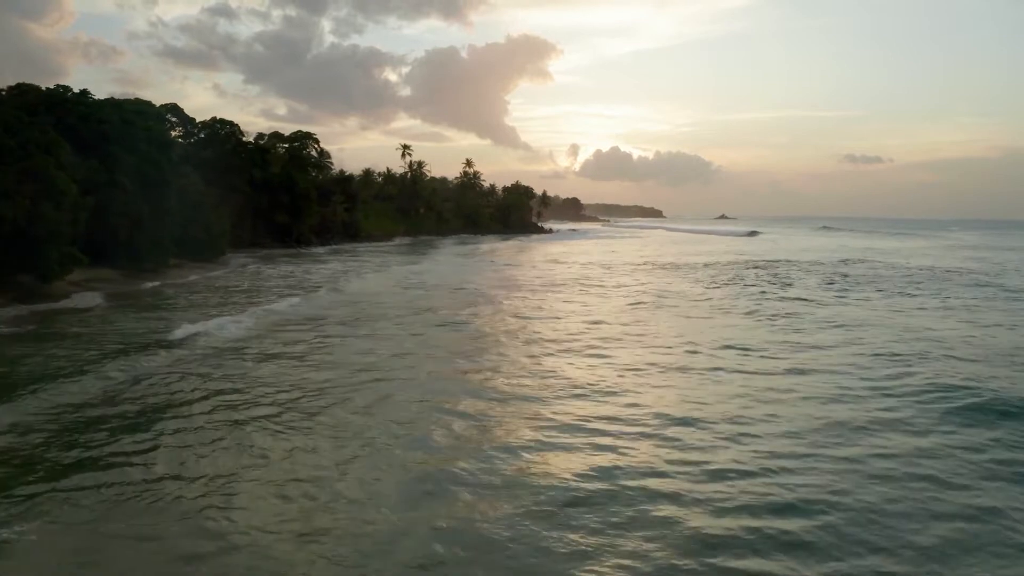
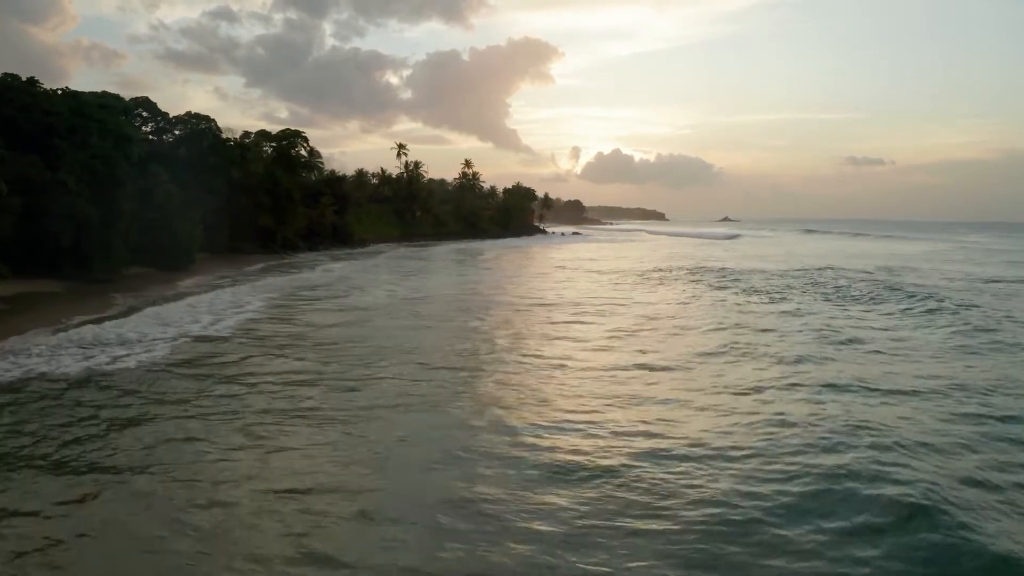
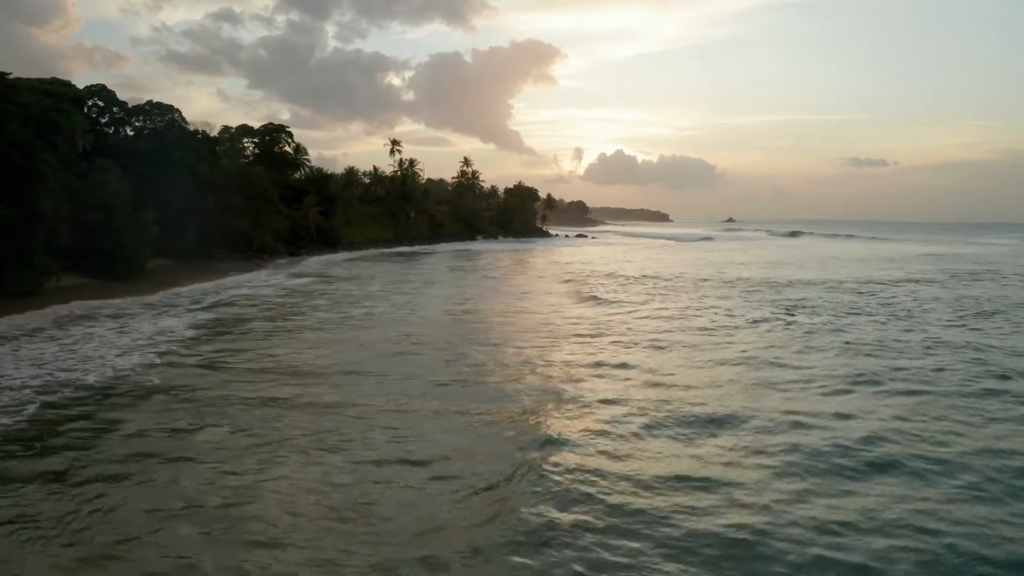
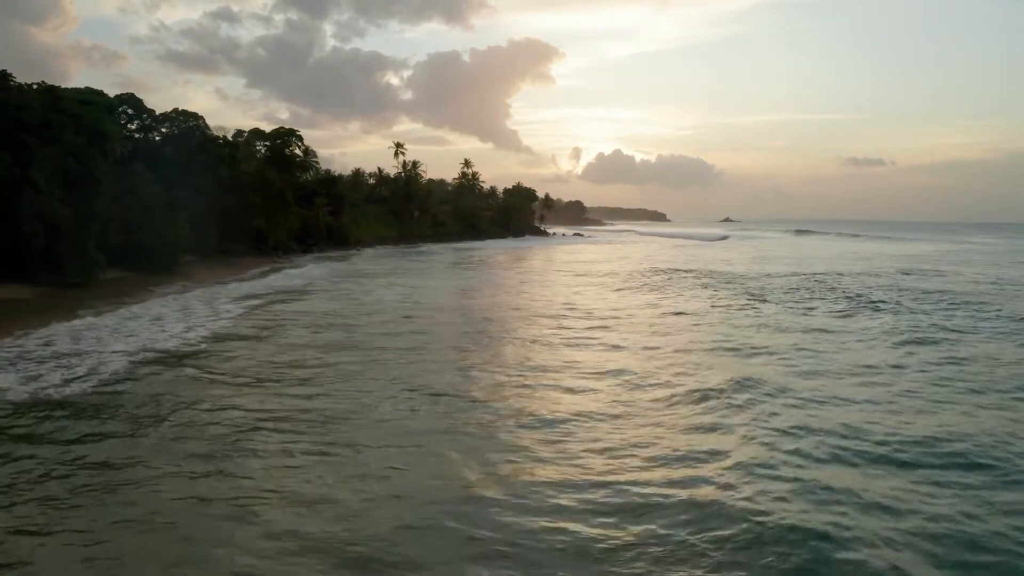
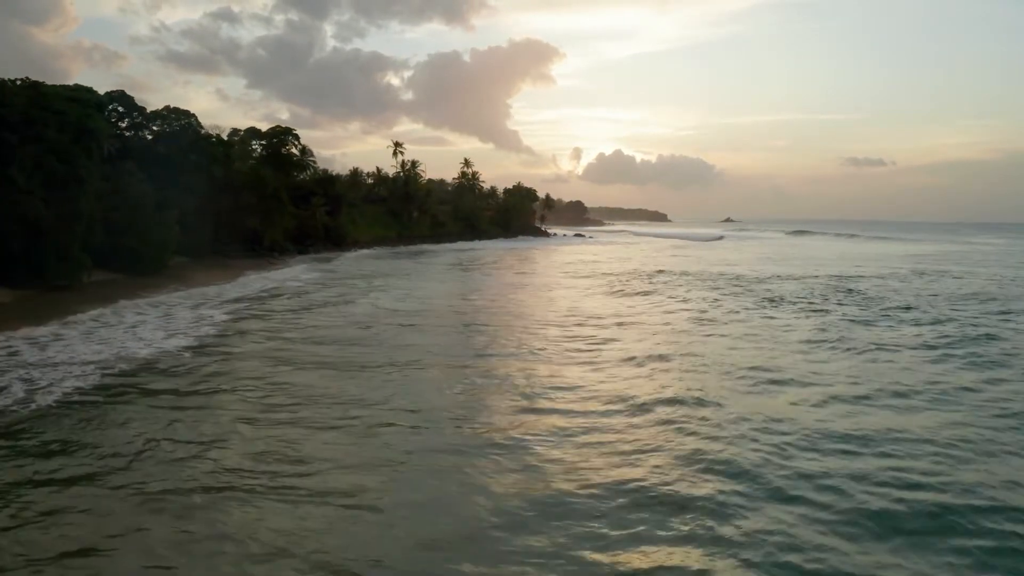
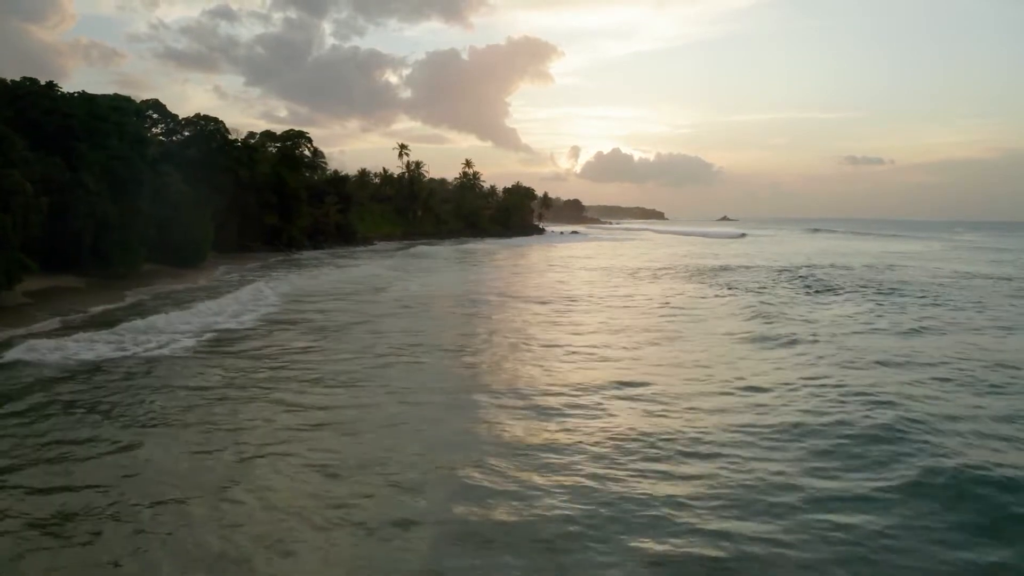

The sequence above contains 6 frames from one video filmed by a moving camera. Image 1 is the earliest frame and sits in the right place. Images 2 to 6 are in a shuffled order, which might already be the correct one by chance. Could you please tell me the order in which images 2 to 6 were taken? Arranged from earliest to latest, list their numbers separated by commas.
6, 2, 4, 5, 3
